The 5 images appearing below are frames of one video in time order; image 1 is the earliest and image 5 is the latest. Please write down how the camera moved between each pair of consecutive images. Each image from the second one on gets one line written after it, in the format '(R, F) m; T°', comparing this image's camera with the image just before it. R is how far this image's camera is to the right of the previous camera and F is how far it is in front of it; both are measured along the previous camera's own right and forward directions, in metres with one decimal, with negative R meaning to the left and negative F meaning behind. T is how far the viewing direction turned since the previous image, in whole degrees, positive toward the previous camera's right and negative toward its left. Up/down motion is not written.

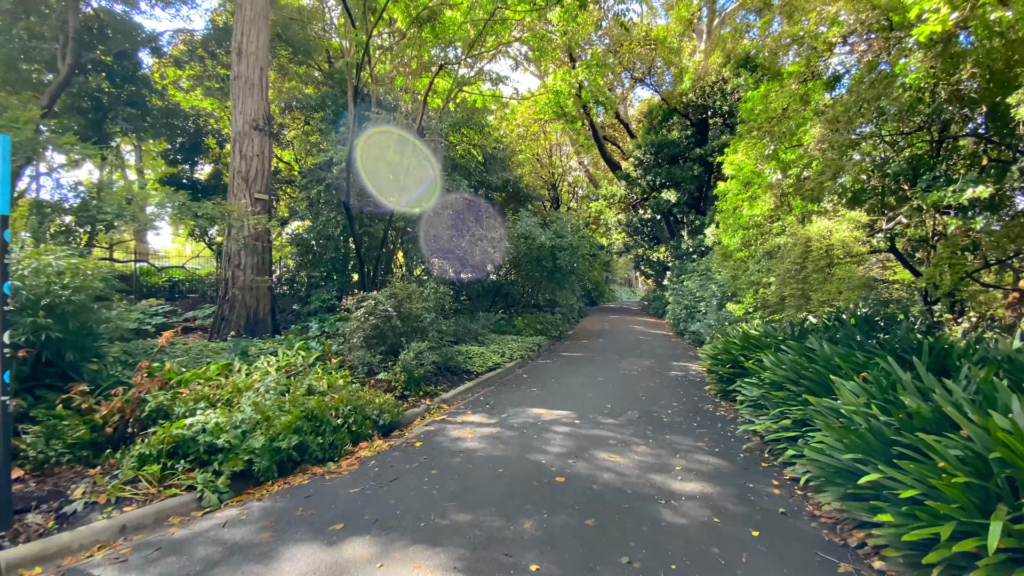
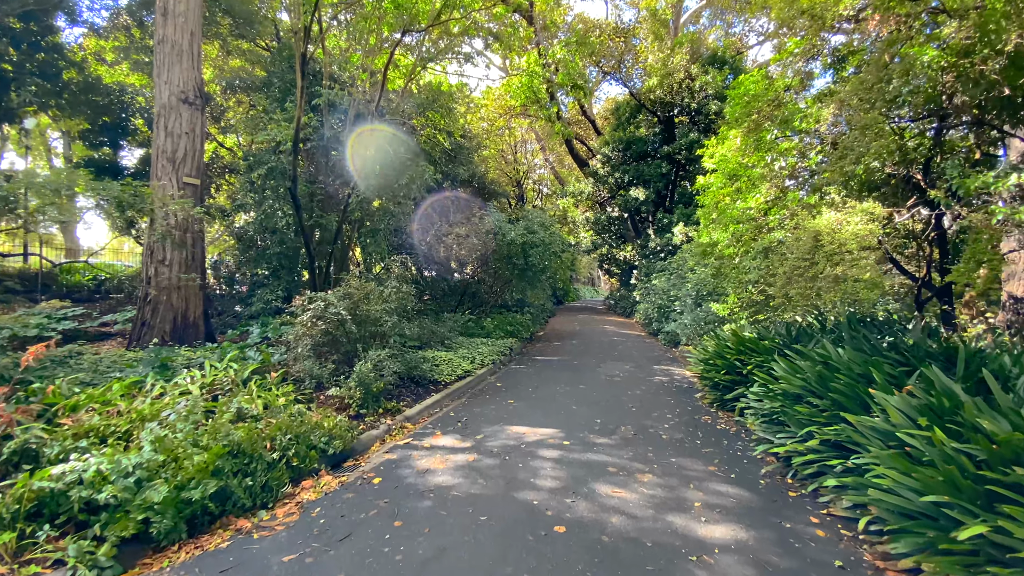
(-0.2, +0.9) m; +5°
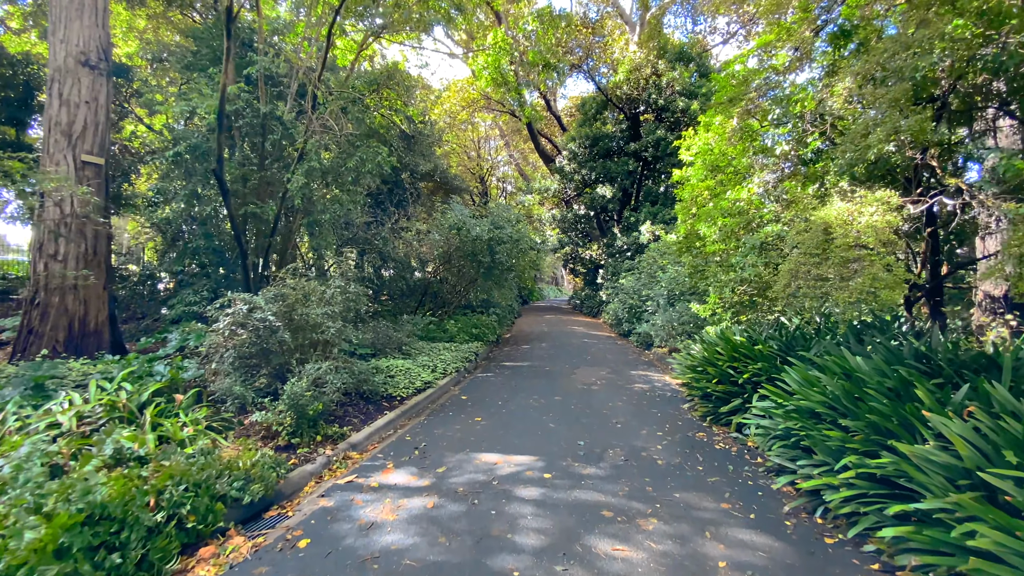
(-0.1, +0.9) m; +5°
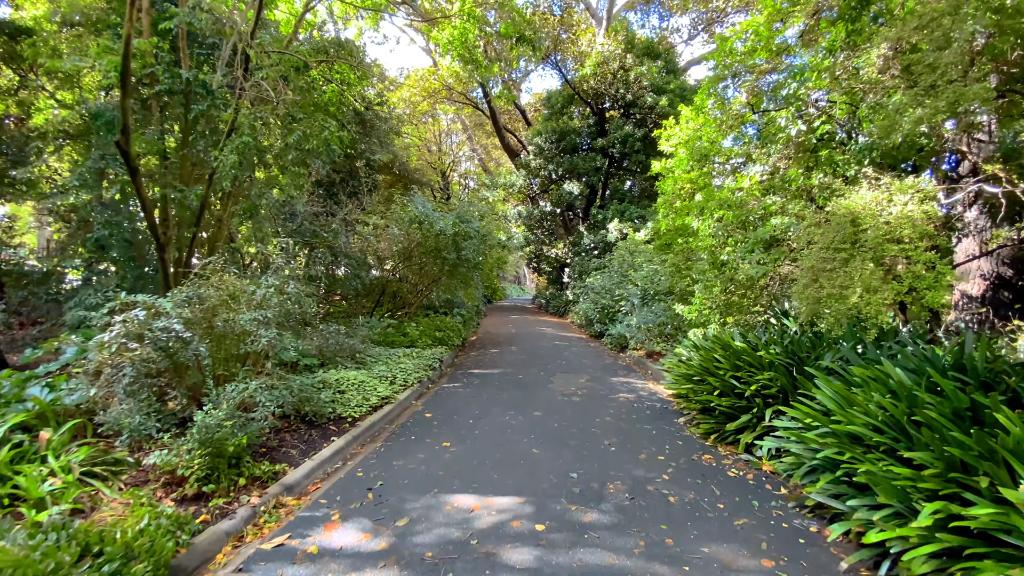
(-0.2, +0.9) m; +5°
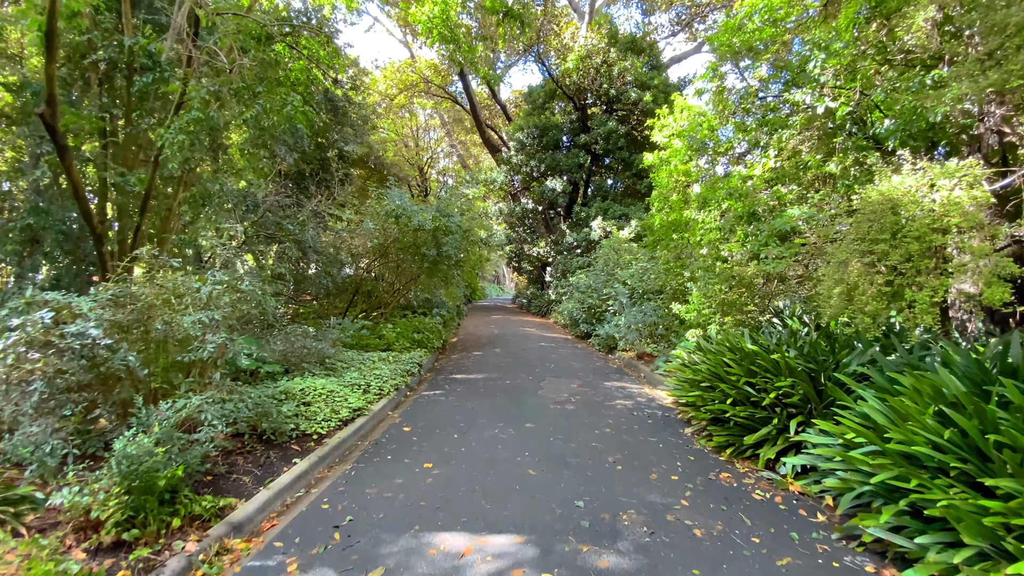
(-0.1, +0.6) m; +3°
